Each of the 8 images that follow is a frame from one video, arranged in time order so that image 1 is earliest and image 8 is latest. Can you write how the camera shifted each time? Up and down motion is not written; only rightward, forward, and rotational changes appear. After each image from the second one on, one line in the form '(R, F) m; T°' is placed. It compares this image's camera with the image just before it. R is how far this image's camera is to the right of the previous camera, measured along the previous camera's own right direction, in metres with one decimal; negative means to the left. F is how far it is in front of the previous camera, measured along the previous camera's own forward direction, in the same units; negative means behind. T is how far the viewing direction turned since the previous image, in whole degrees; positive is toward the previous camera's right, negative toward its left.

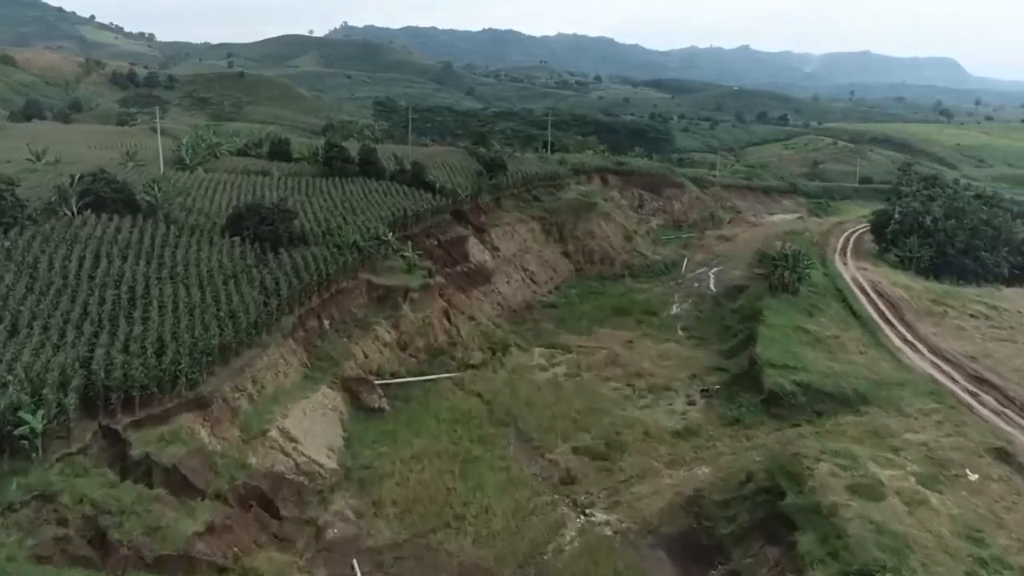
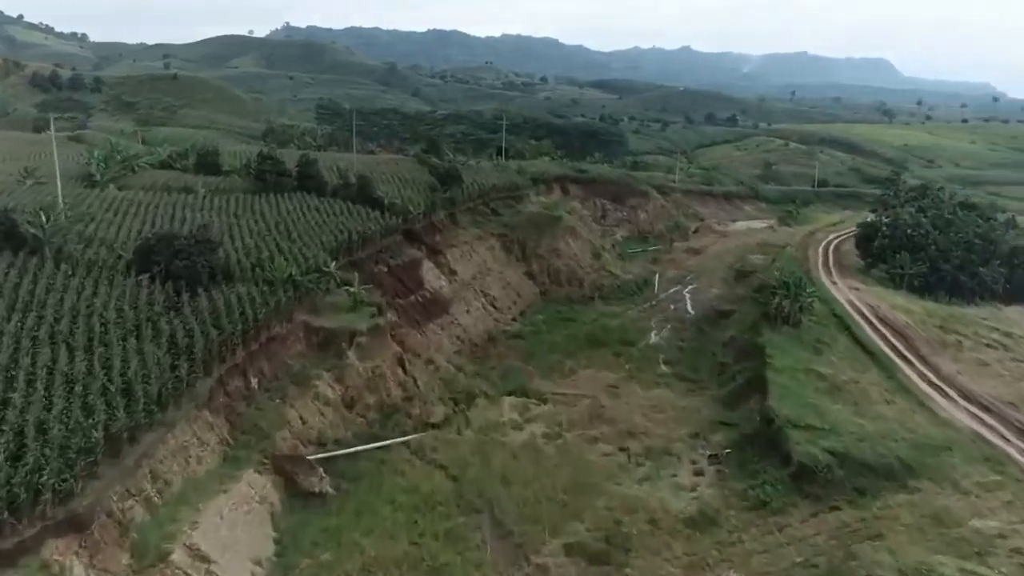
(-0.5, +4.7) m; +3°
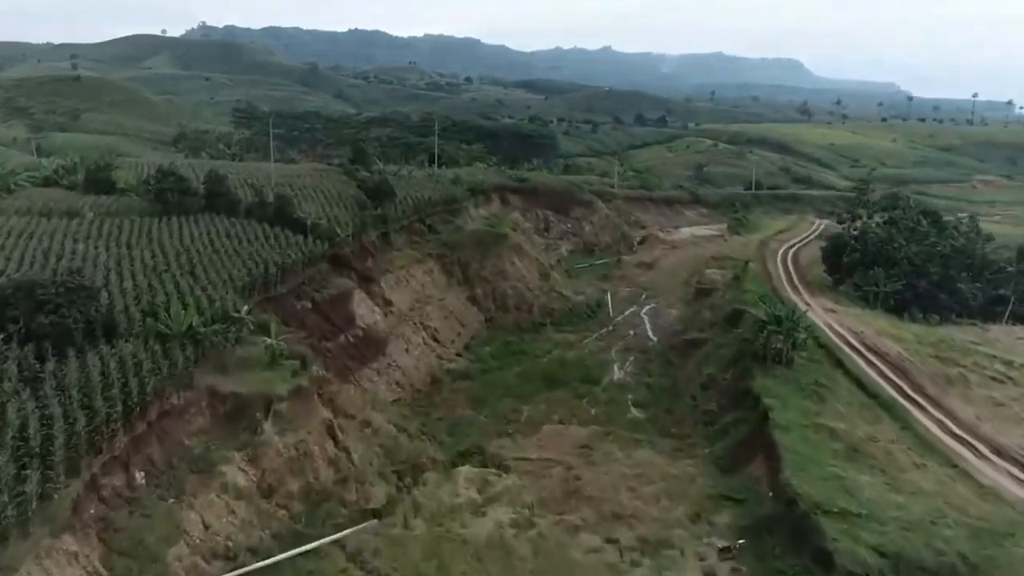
(-0.6, +4.8) m; +5°
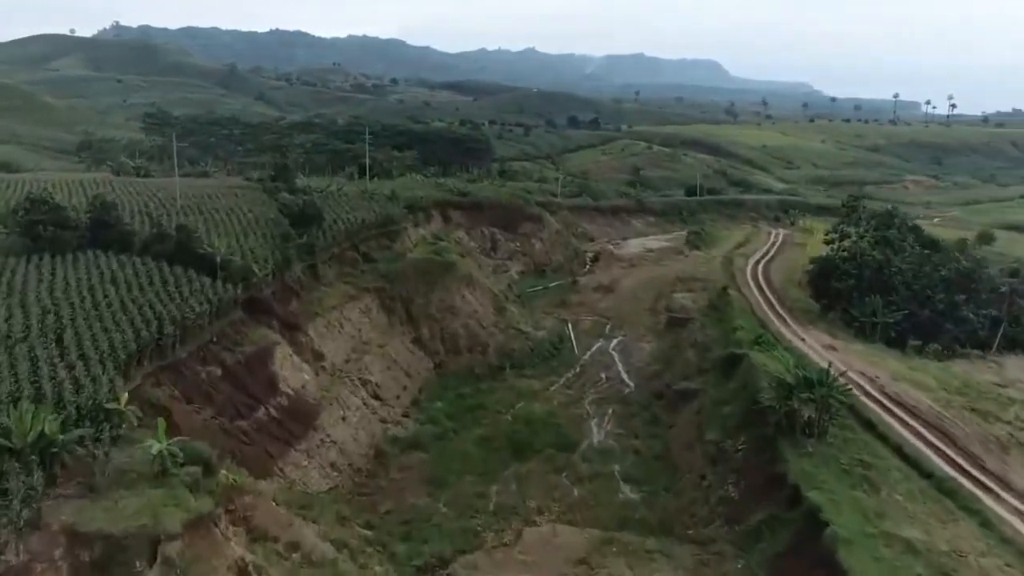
(-0.9, +5.8) m; +5°
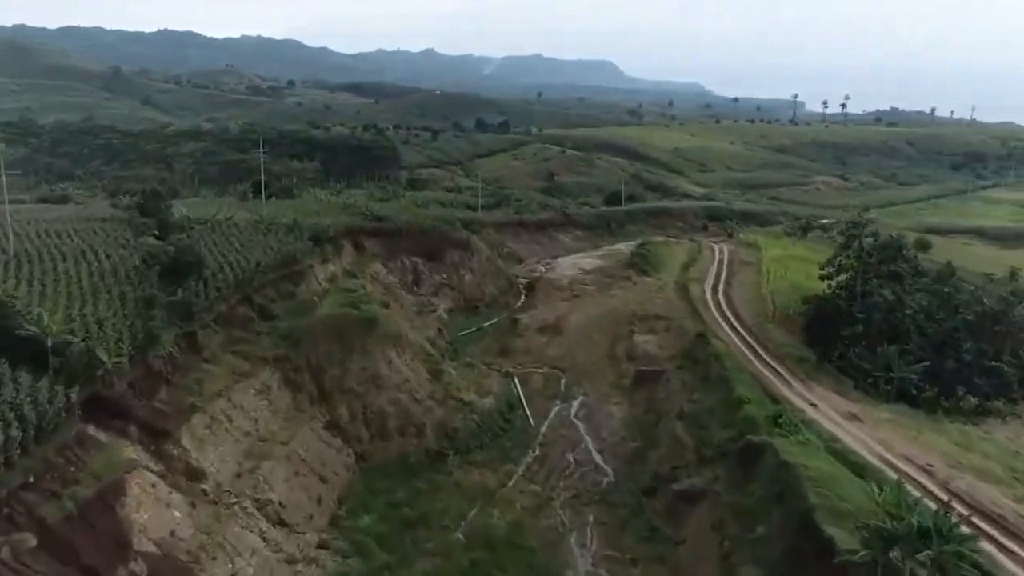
(-1.1, +7.6) m; +6°
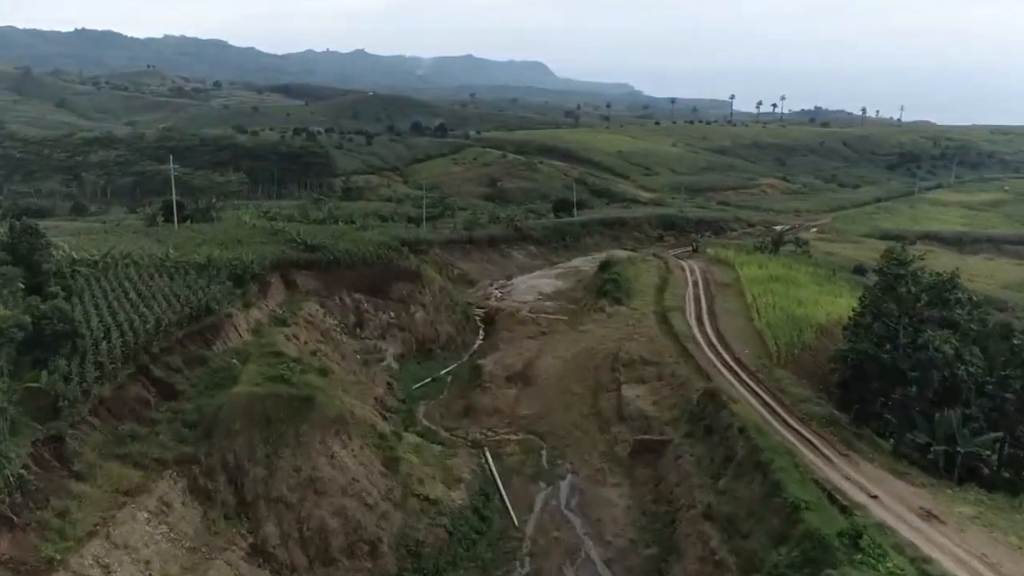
(-1.1, +6.5) m; +4°
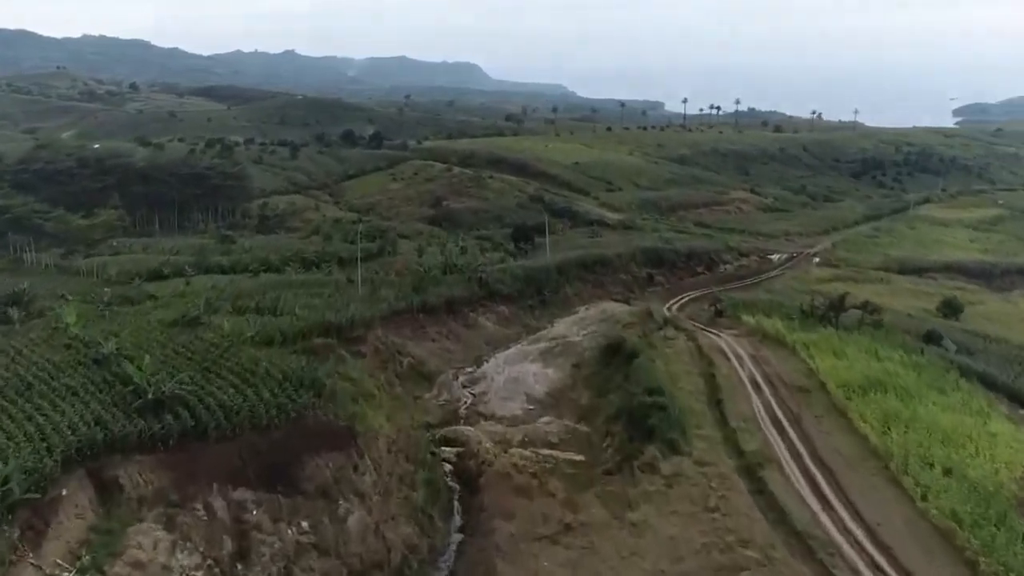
(-1.8, +17.6) m; +4°
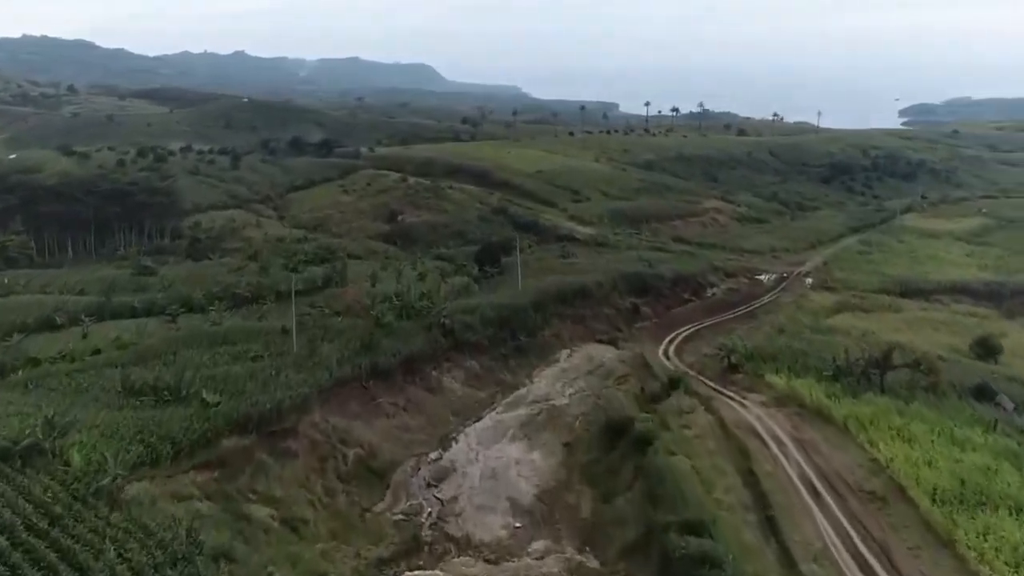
(-0.7, +9.5) m; +3°
